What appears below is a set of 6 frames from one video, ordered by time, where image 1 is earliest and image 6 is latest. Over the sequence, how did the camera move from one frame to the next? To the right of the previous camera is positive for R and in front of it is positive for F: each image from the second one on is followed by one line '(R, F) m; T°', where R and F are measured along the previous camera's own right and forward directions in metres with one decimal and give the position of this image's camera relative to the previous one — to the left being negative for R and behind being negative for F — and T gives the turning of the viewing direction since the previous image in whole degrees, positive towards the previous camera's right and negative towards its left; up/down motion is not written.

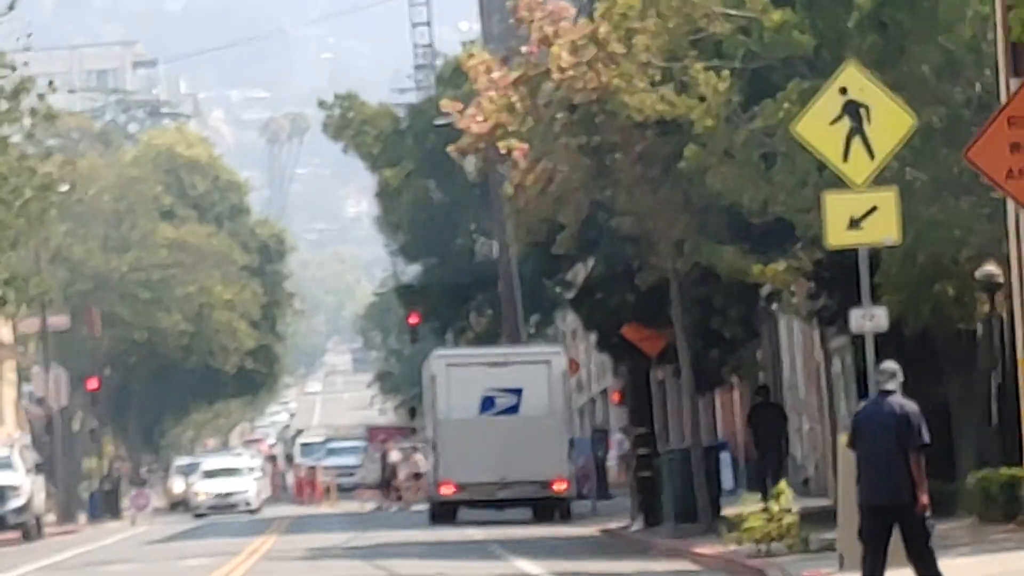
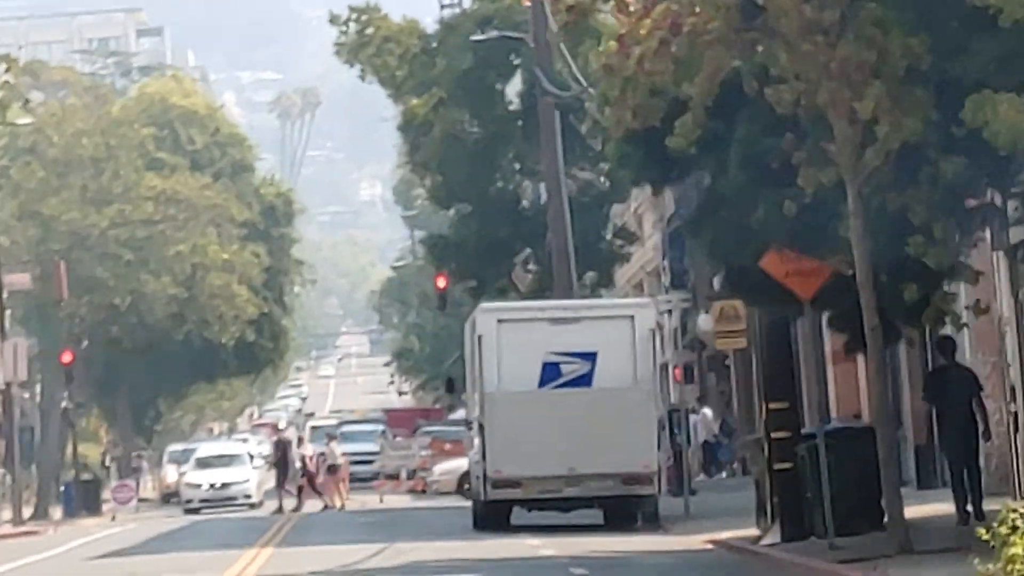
(-0.6, +8.9) m; 0°
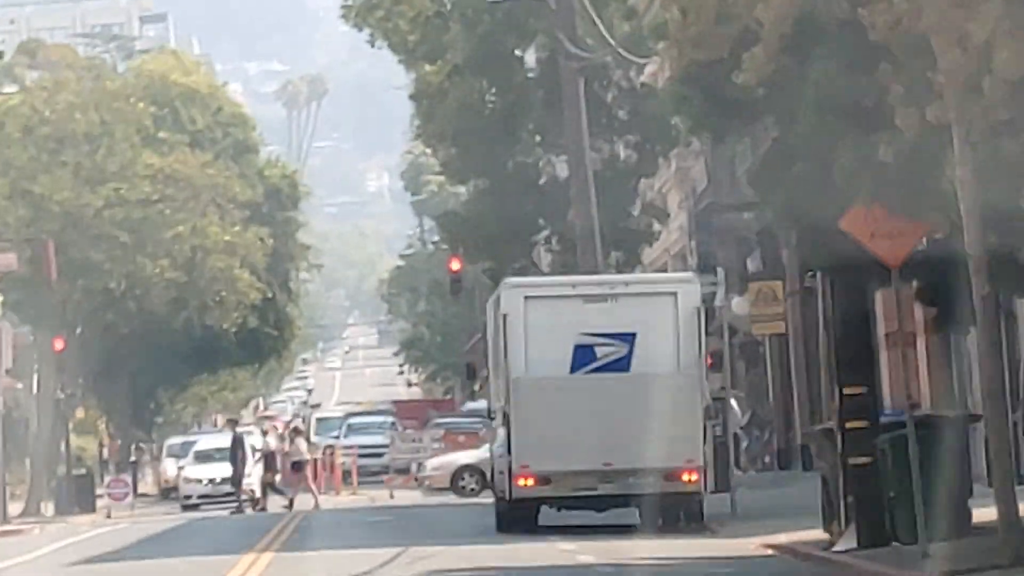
(-0.2, +3.0) m; 0°
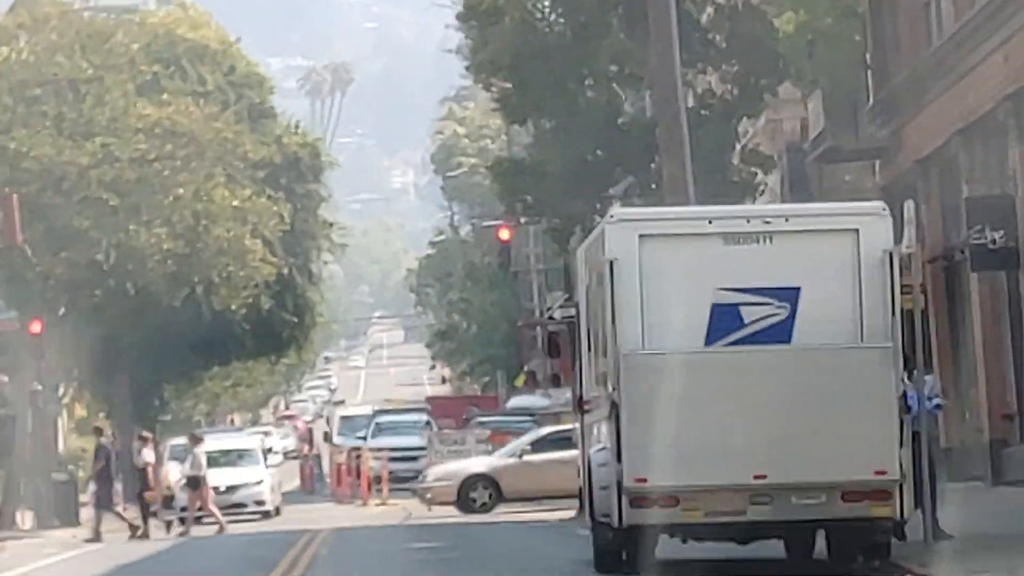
(-0.5, +7.7) m; 0°
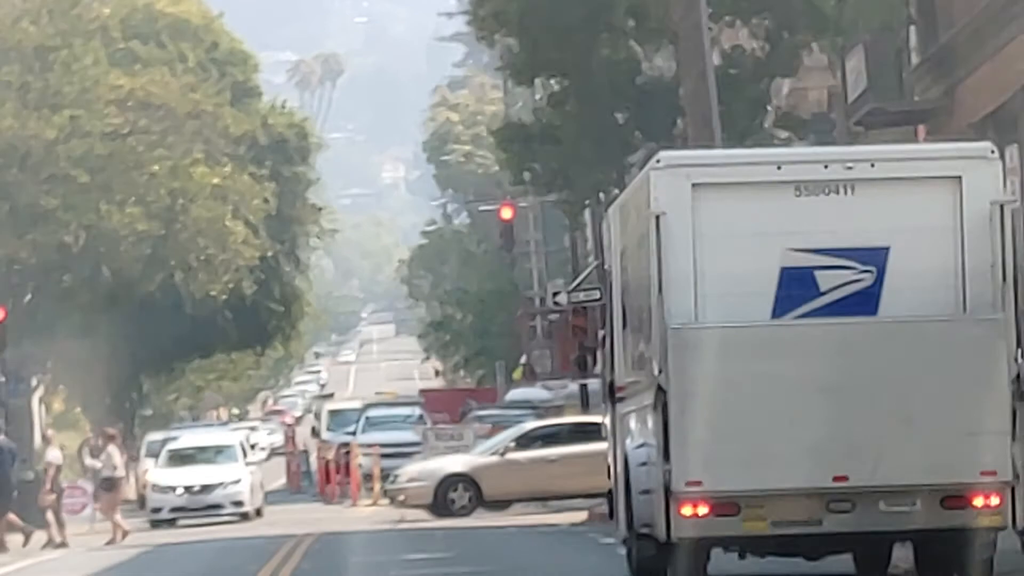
(-0.2, +3.3) m; 0°
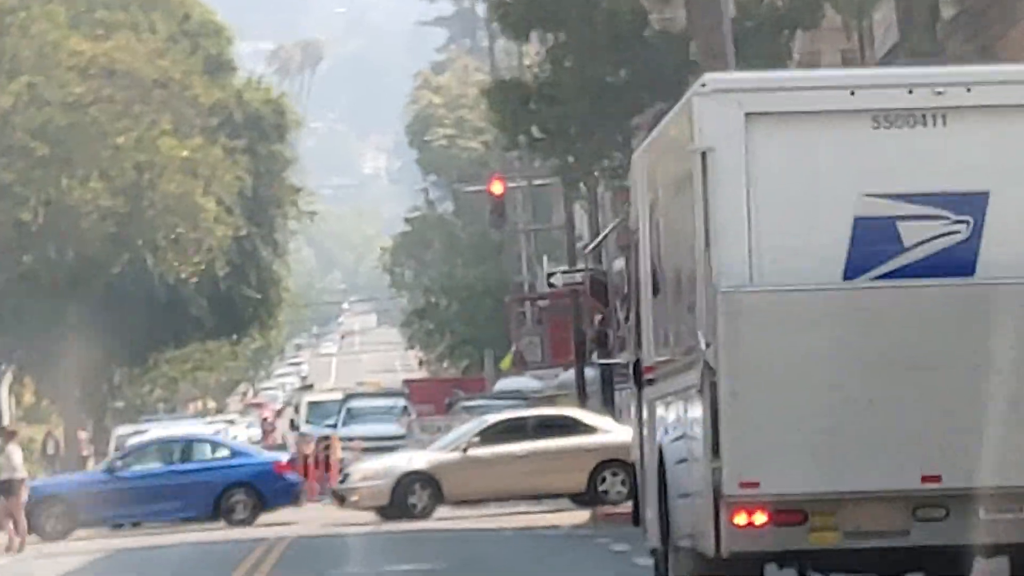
(-0.1, +2.8) m; 0°
